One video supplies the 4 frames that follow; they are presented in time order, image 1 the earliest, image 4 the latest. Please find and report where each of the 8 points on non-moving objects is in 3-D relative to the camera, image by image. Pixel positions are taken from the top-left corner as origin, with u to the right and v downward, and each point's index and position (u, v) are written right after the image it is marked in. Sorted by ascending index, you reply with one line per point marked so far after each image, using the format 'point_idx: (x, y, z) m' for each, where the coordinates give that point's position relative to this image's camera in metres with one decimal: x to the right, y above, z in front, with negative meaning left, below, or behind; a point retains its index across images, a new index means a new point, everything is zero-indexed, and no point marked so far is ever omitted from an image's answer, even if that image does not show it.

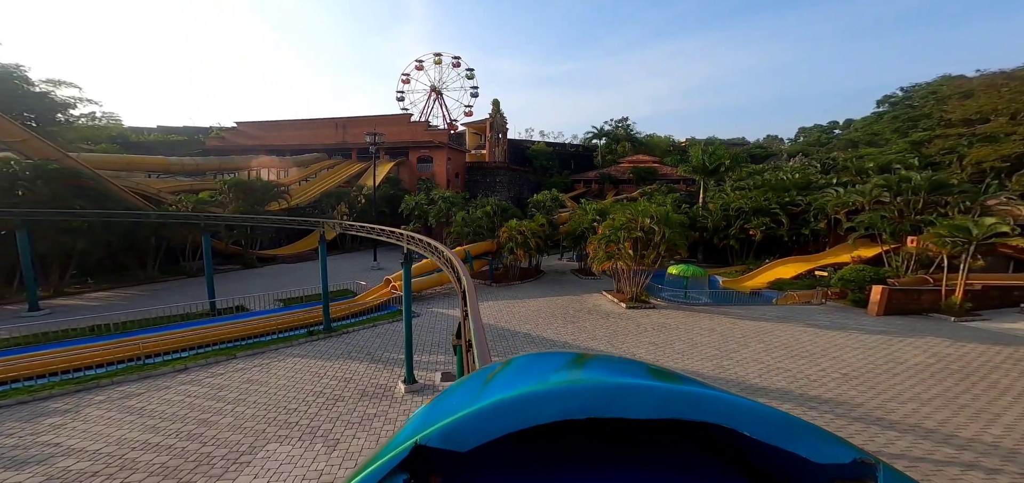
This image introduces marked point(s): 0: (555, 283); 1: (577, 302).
0: (+2.0, -1.9, +17.7) m
1: (+2.5, -2.2, +14.4) m
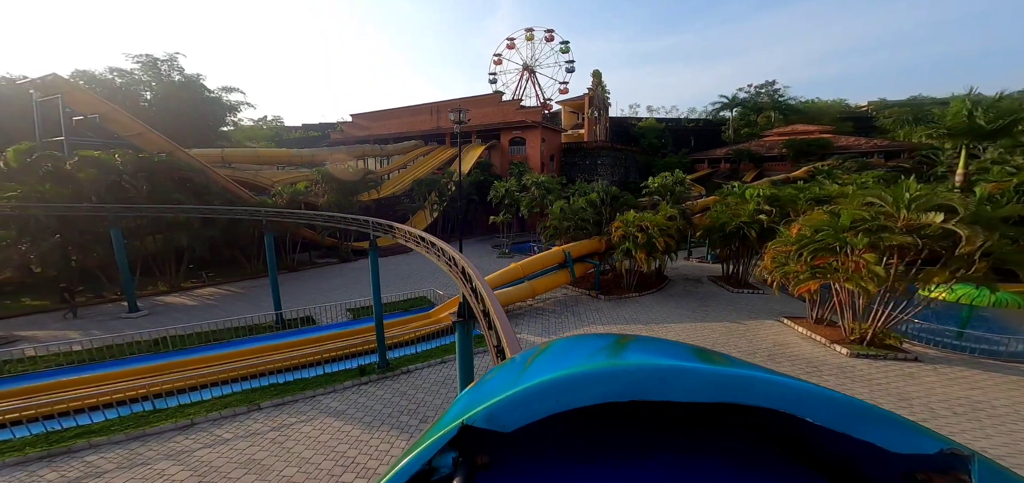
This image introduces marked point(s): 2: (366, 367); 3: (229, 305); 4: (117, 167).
0: (+6.1, -1.9, +12.7) m
1: (+5.7, -2.3, +9.3) m
2: (-3.3, -2.9, +8.6) m
3: (-9.7, -2.1, +12.9) m
4: (-14.0, +2.7, +13.4) m
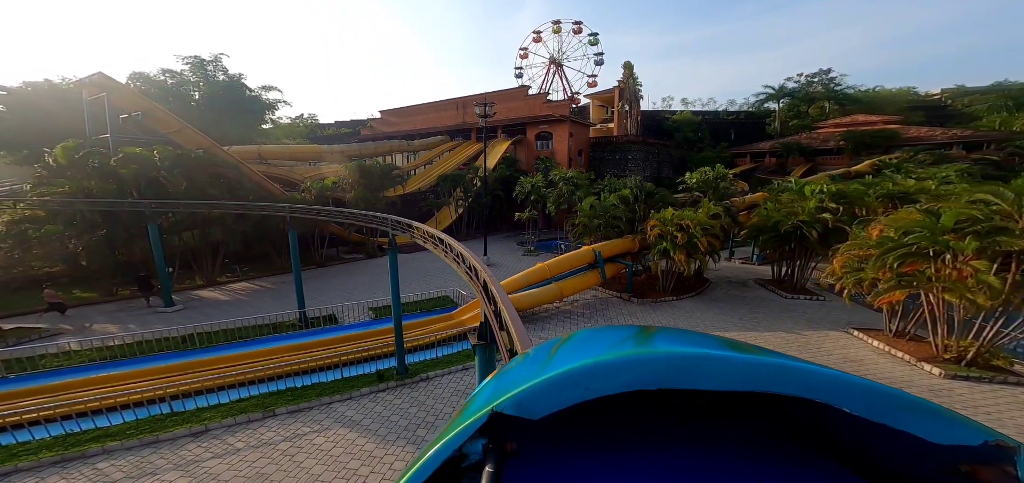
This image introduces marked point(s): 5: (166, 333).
0: (+6.9, -1.9, +11.6) m
1: (+6.3, -2.4, +8.2) m
2: (-2.8, -2.9, +8.3) m
3: (-8.7, -2.0, +13.0) m
4: (-13.0, +2.8, +13.8) m
5: (-9.0, -2.3, +9.8) m
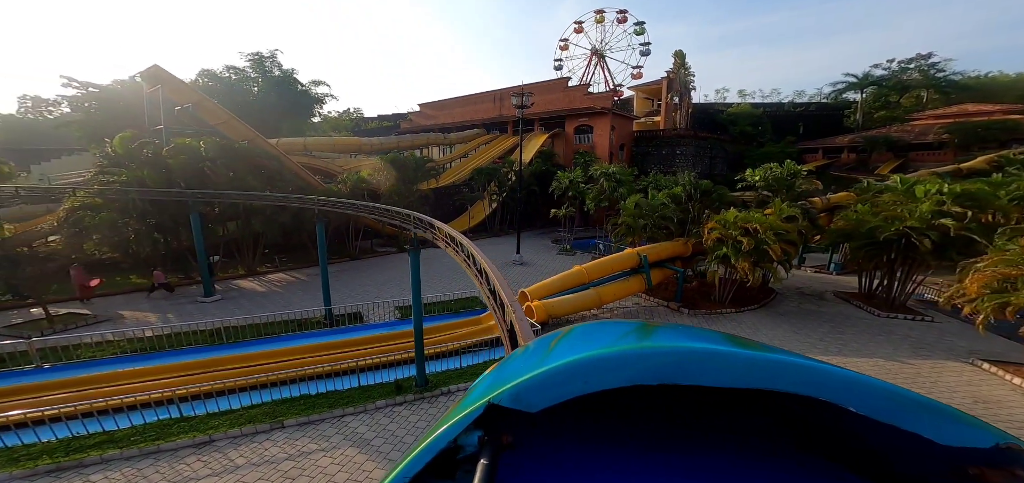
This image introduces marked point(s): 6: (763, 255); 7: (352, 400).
0: (+7.9, -2.2, +9.9) m
1: (+6.9, -2.7, +6.6) m
2: (-2.1, -2.8, +7.6) m
3: (-7.5, -1.7, +12.9) m
4: (-11.6, +3.2, +14.0) m
5: (-8.1, -2.1, +9.8) m
6: (+6.4, -0.4, +9.6) m
7: (-2.9, -2.9, +6.9) m
